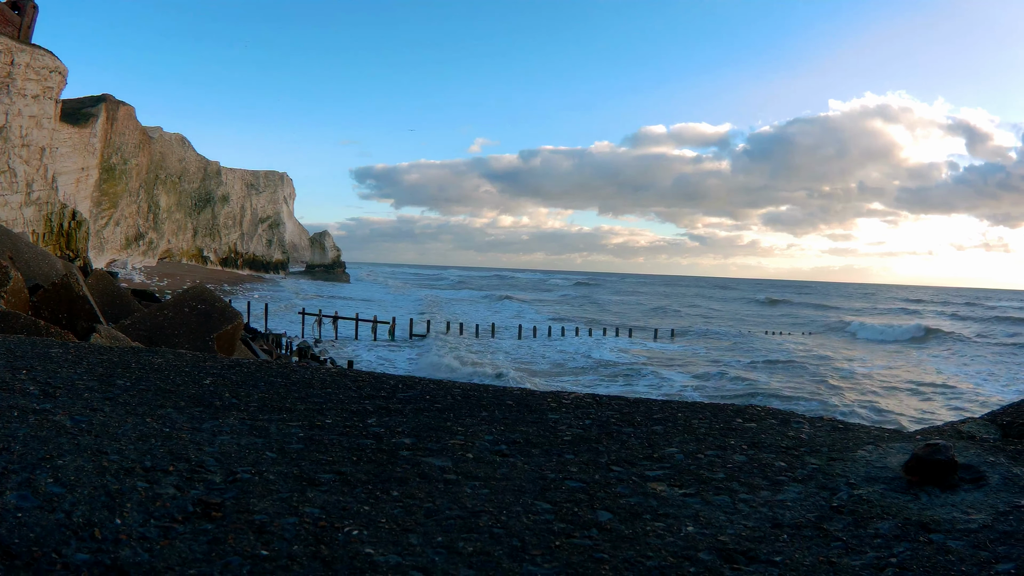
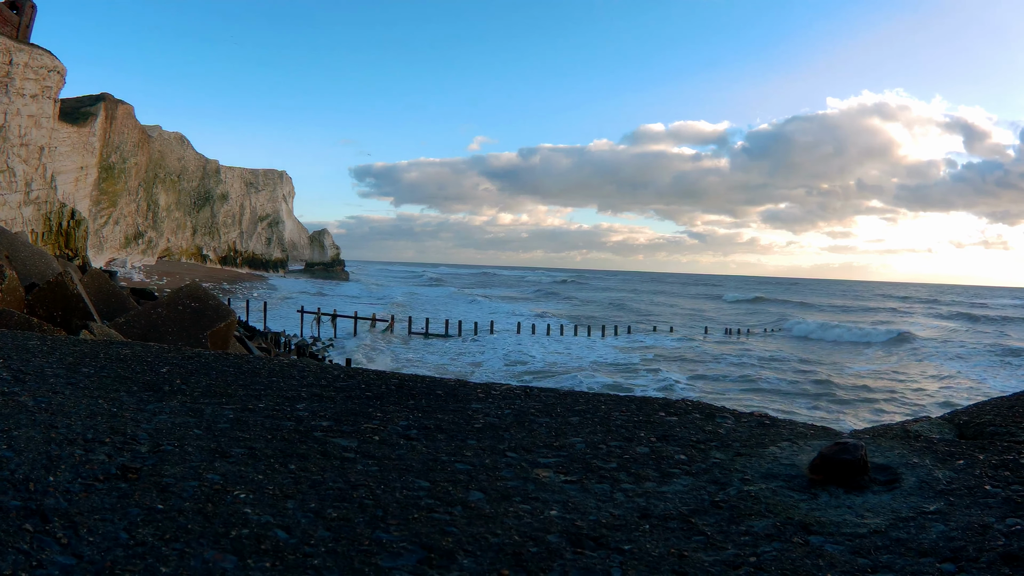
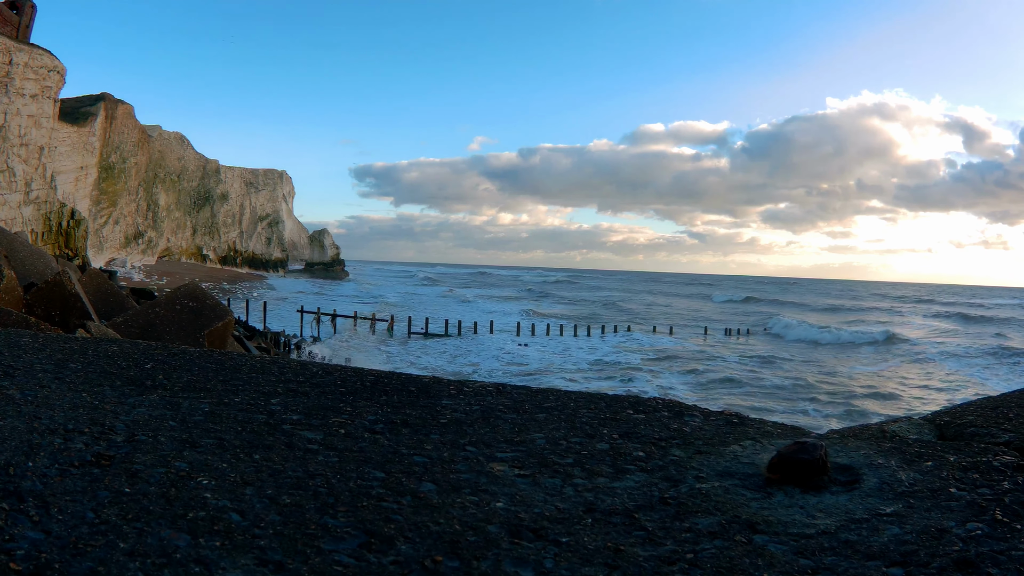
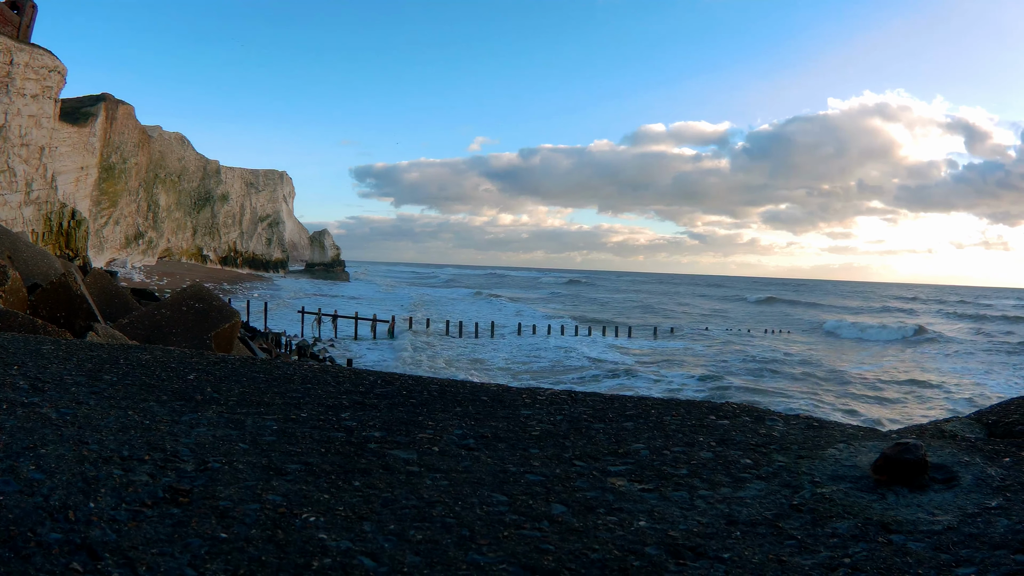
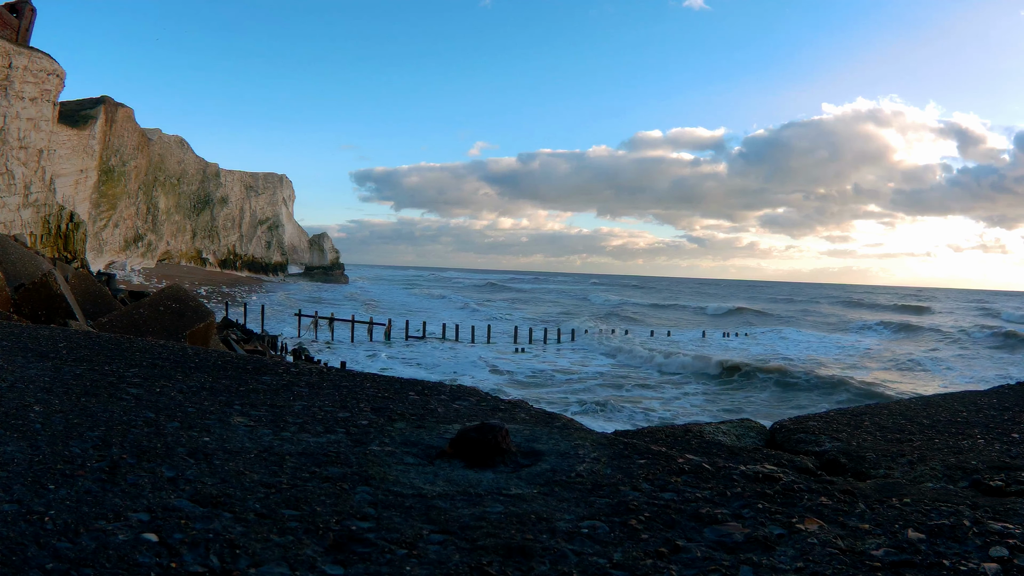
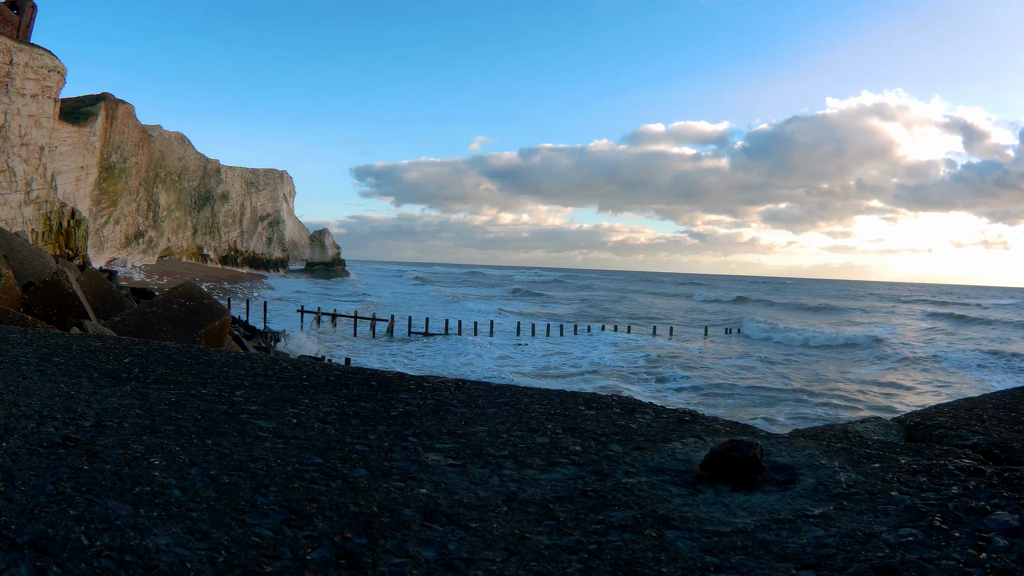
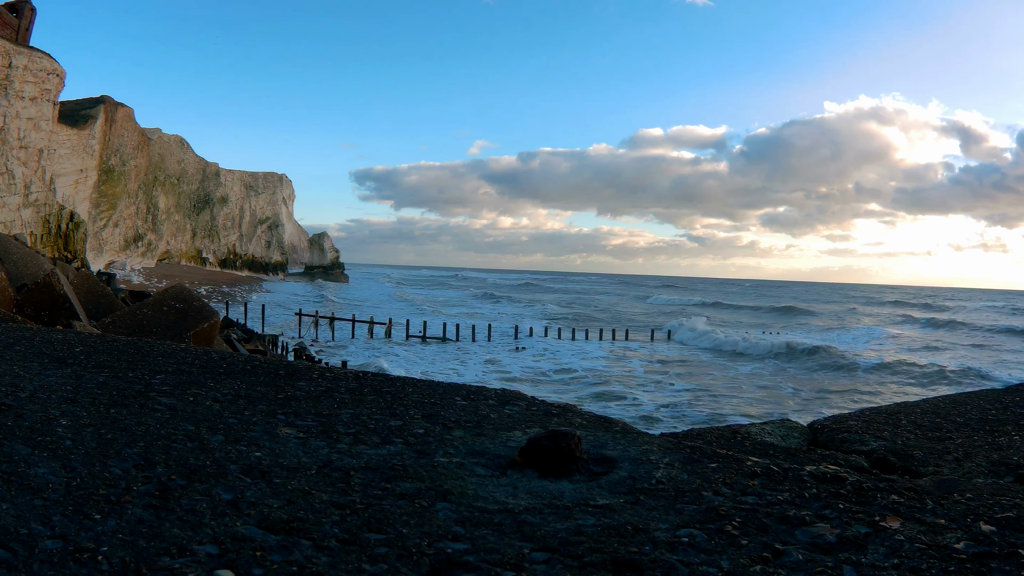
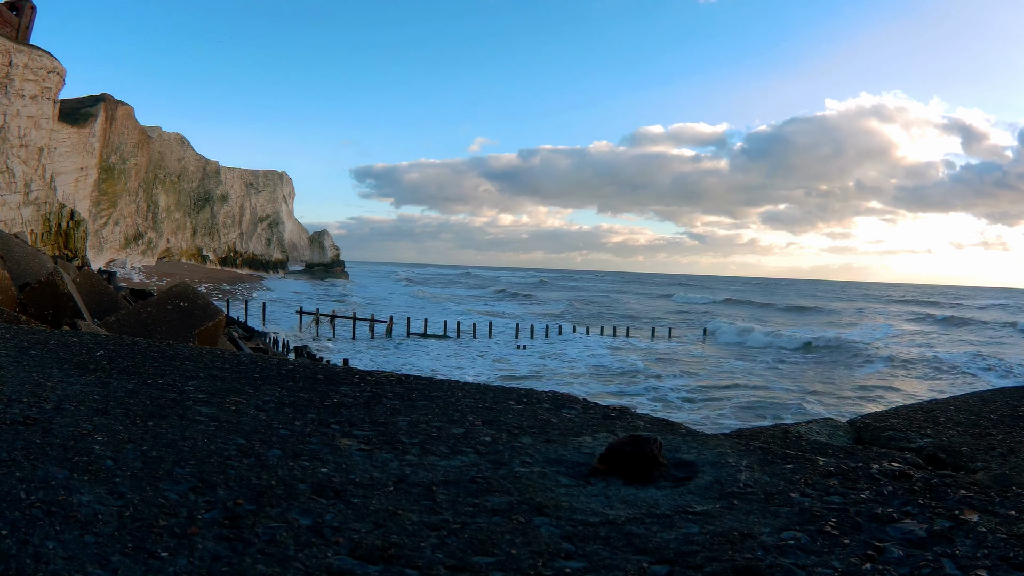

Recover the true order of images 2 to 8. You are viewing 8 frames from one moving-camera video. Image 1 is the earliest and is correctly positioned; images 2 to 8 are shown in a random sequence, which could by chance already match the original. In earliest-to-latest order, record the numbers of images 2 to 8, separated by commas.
4, 2, 3, 6, 8, 7, 5
